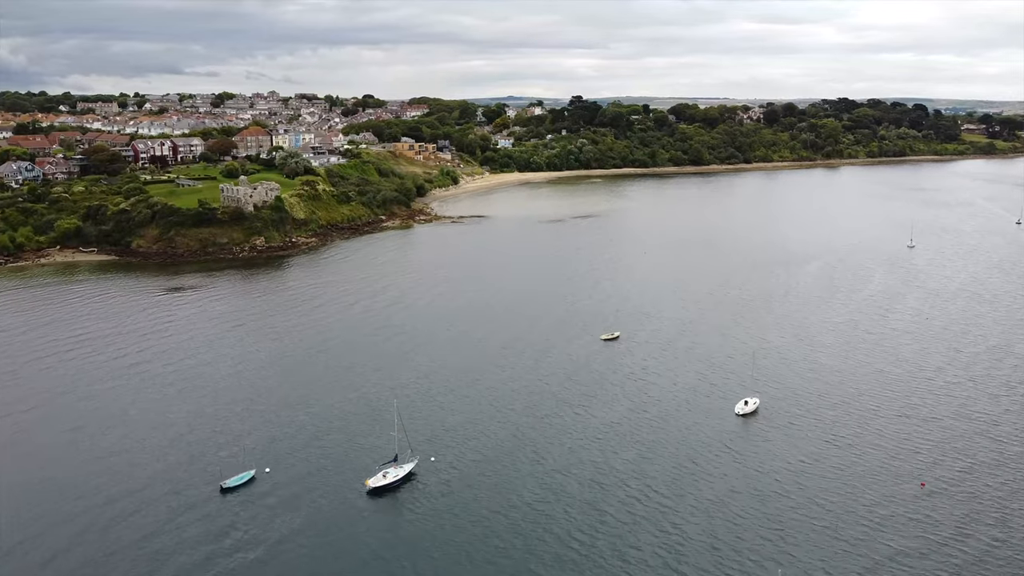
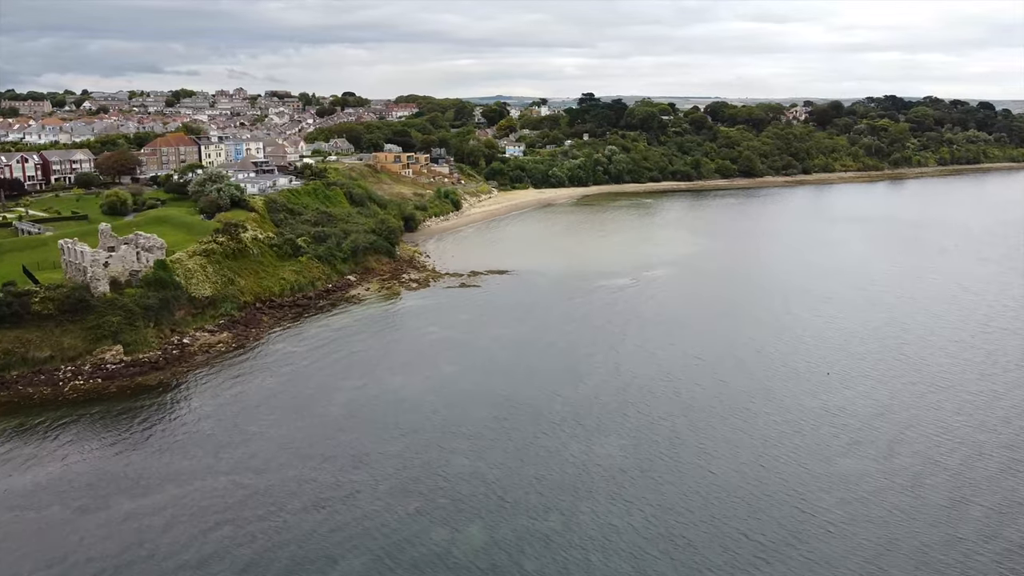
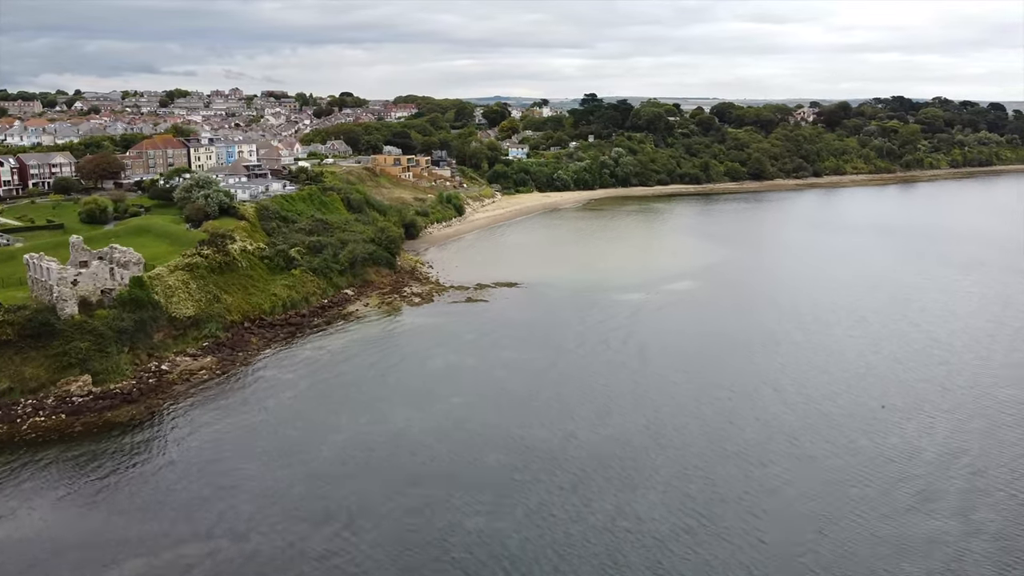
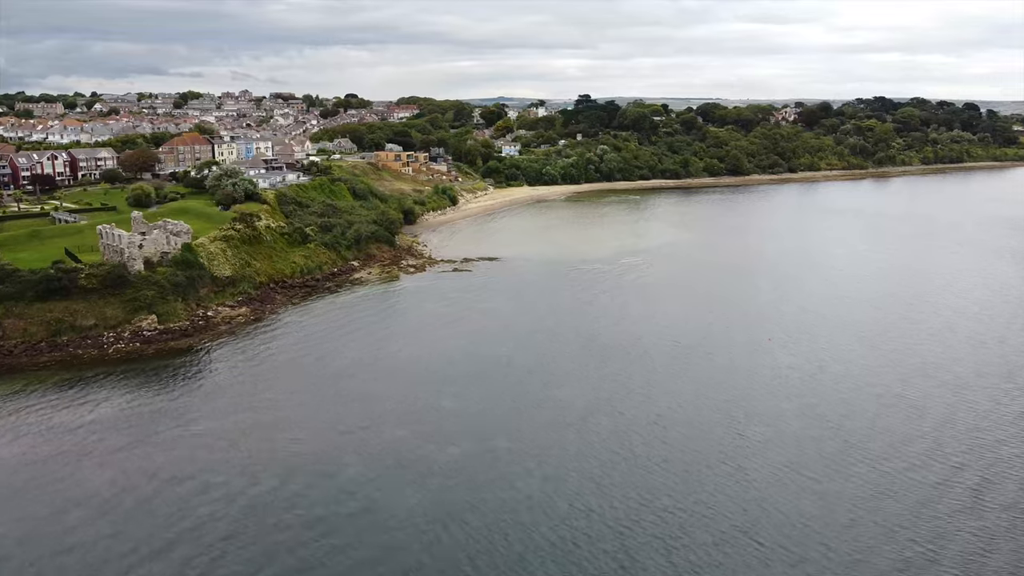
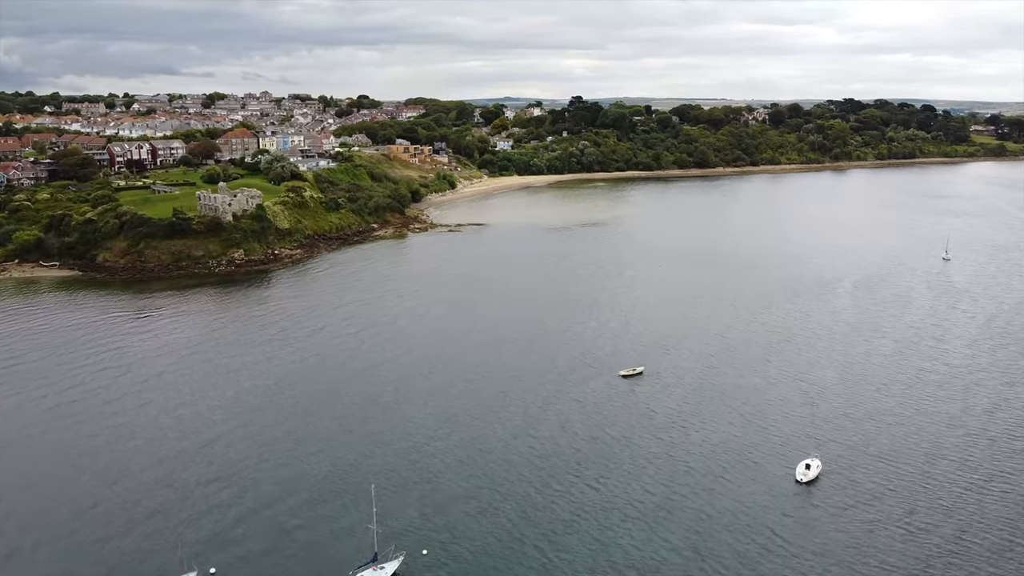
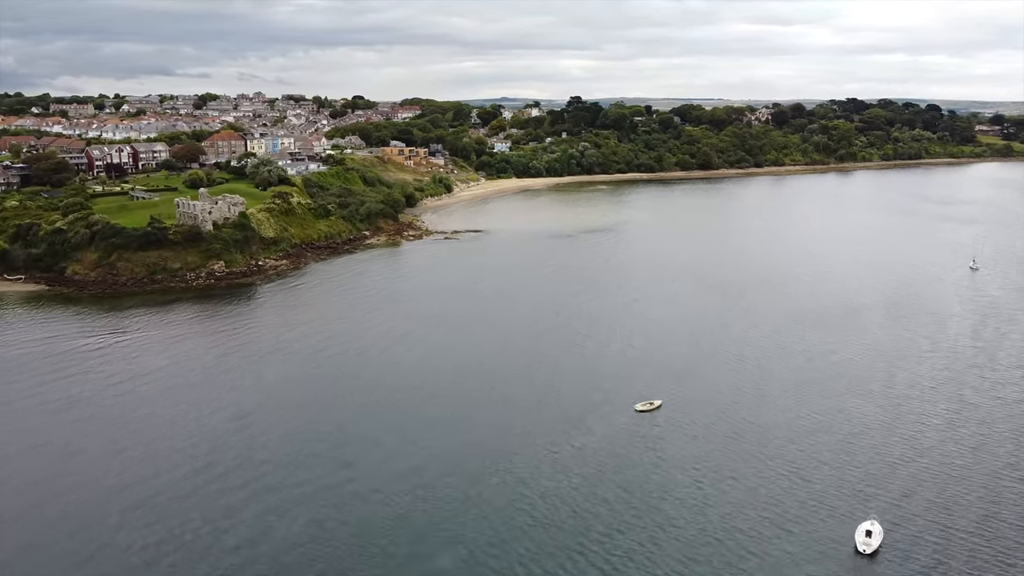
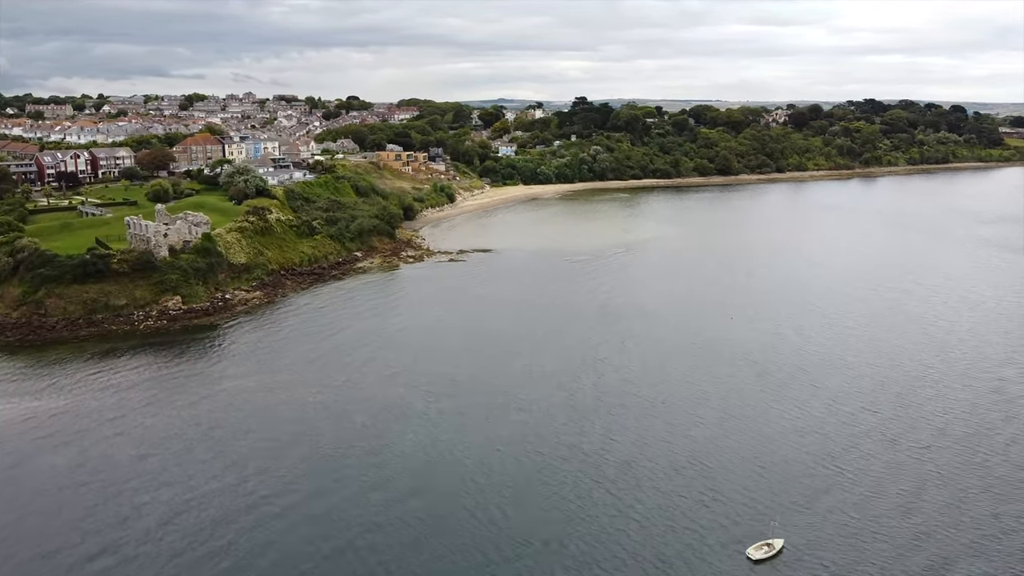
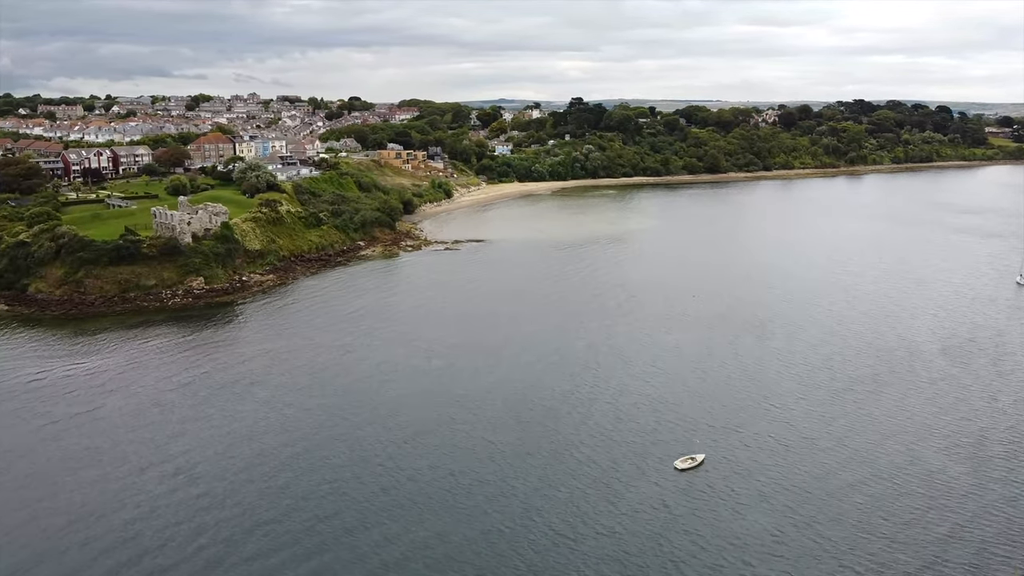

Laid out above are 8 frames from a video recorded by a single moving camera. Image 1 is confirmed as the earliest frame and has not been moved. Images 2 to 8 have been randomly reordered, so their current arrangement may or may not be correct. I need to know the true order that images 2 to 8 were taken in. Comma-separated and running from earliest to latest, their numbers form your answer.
5, 6, 8, 7, 4, 2, 3
